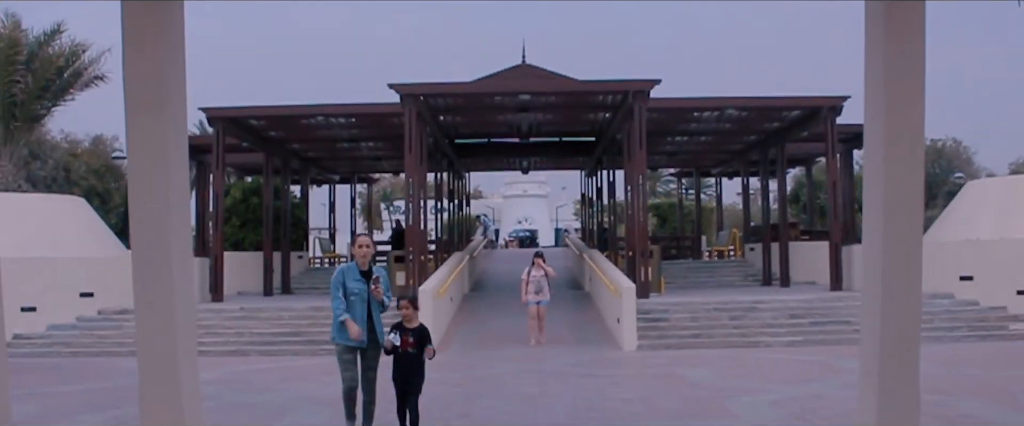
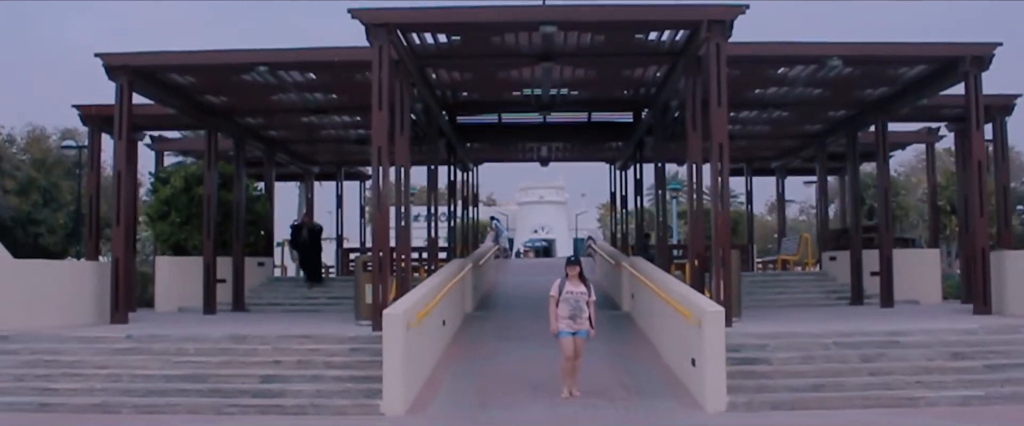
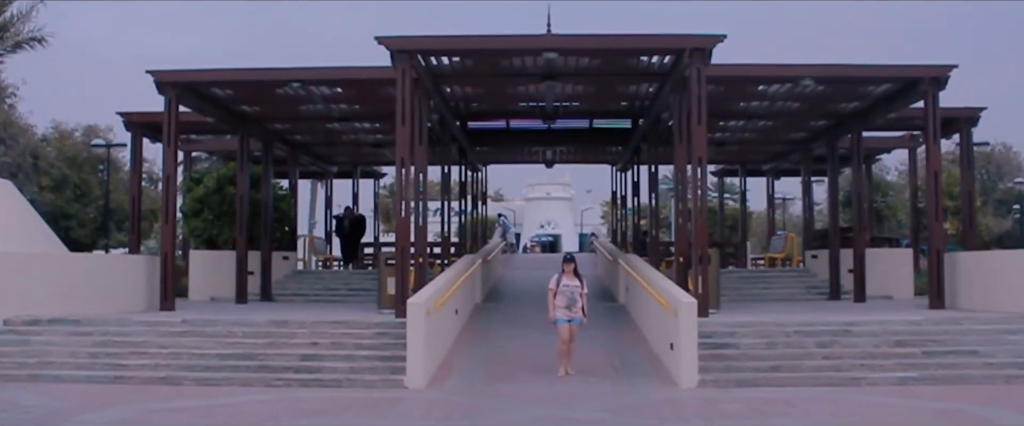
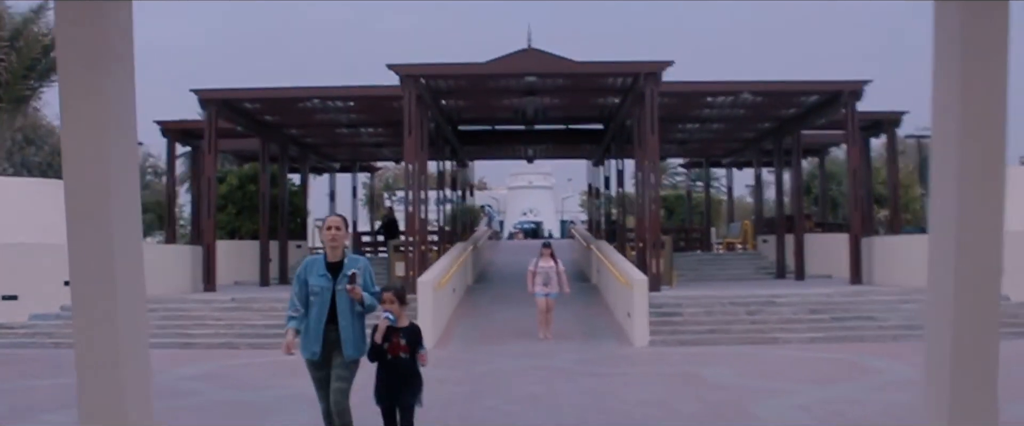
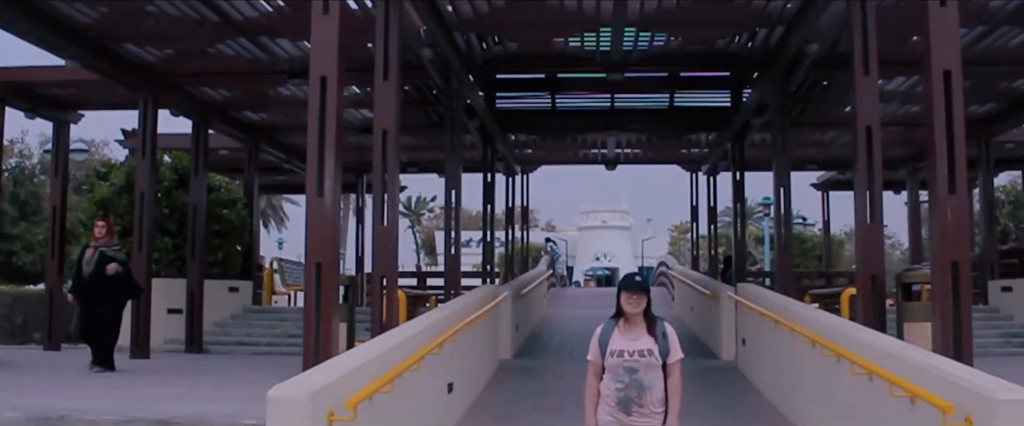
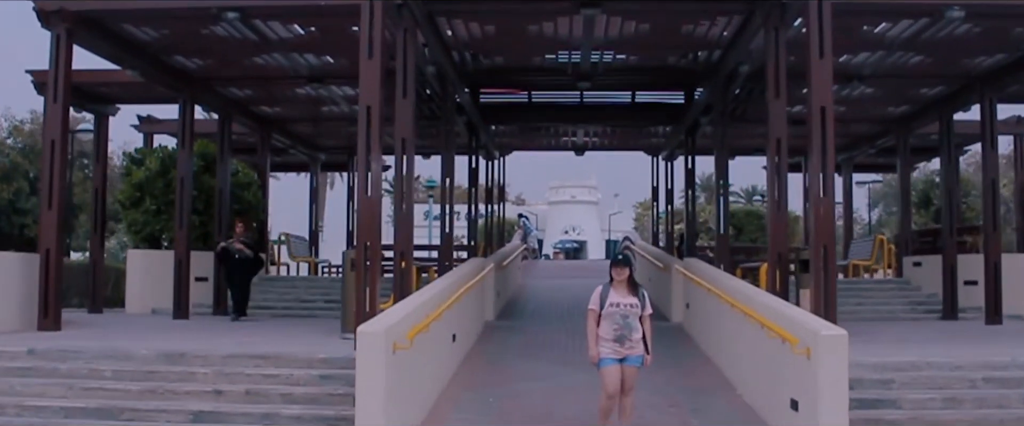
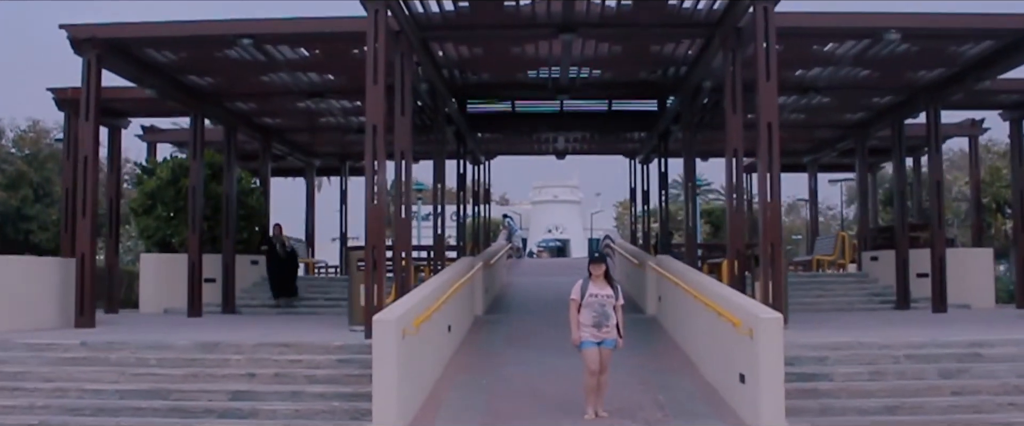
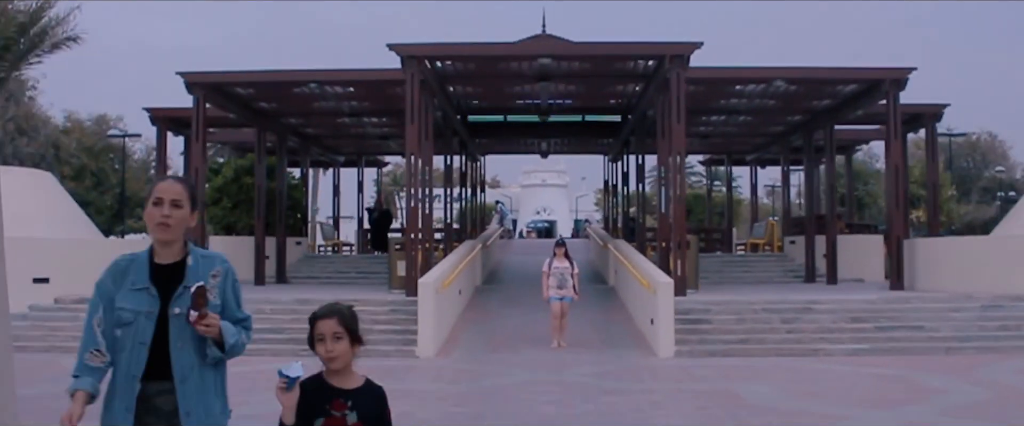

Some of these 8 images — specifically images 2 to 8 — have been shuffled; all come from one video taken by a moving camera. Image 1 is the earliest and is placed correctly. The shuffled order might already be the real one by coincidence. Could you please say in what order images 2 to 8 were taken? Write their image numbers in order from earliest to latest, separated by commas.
4, 8, 3, 2, 7, 6, 5
